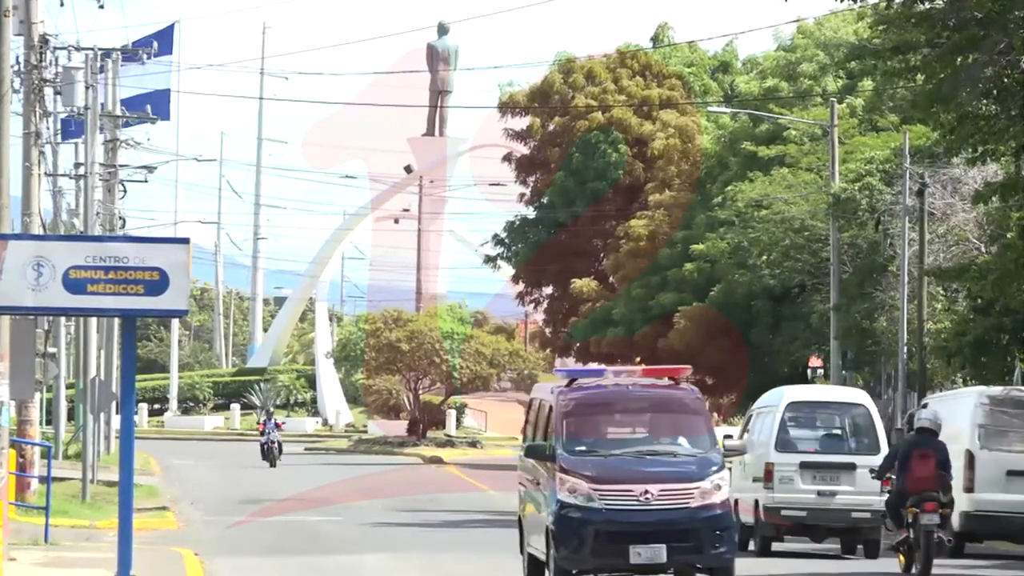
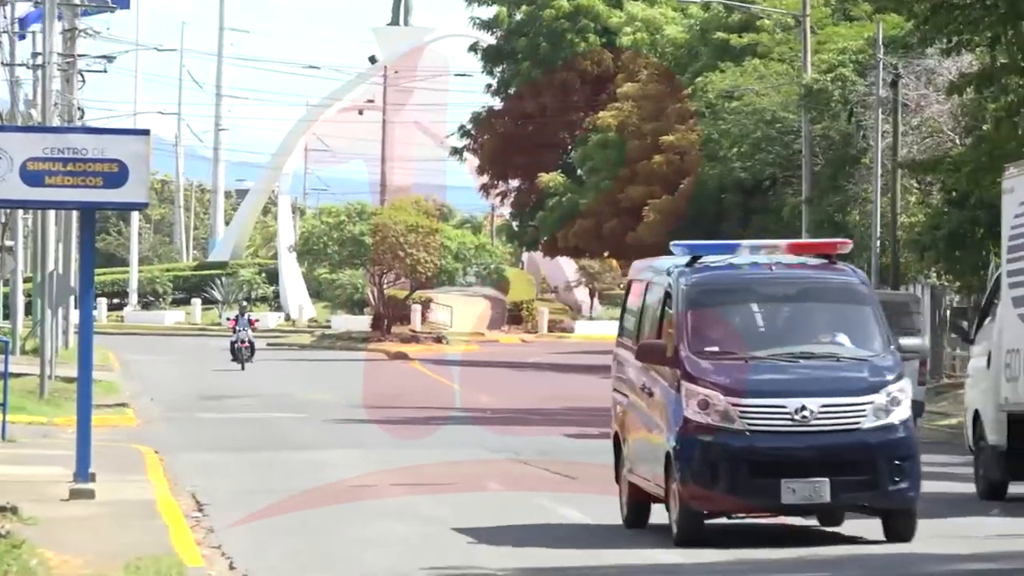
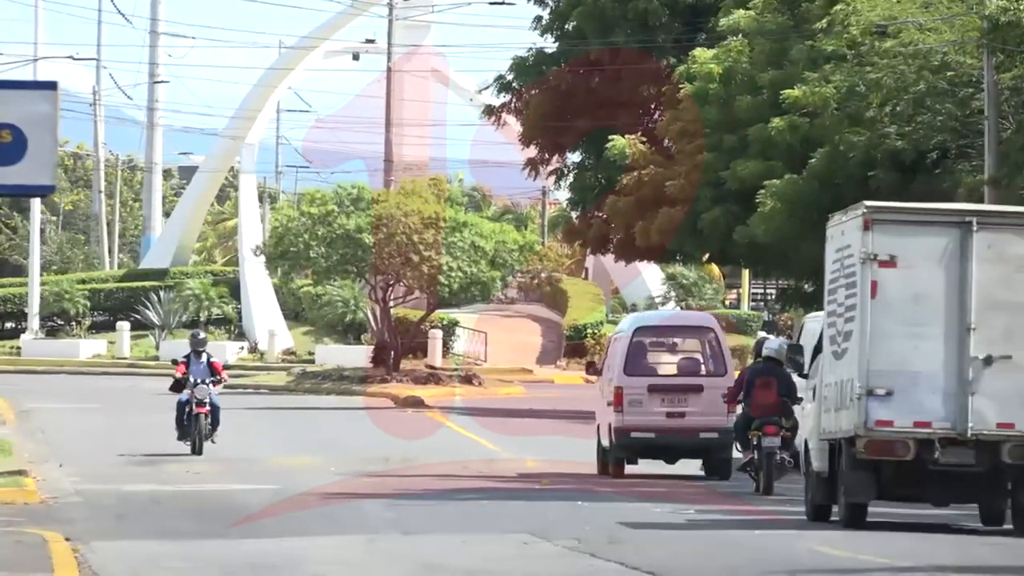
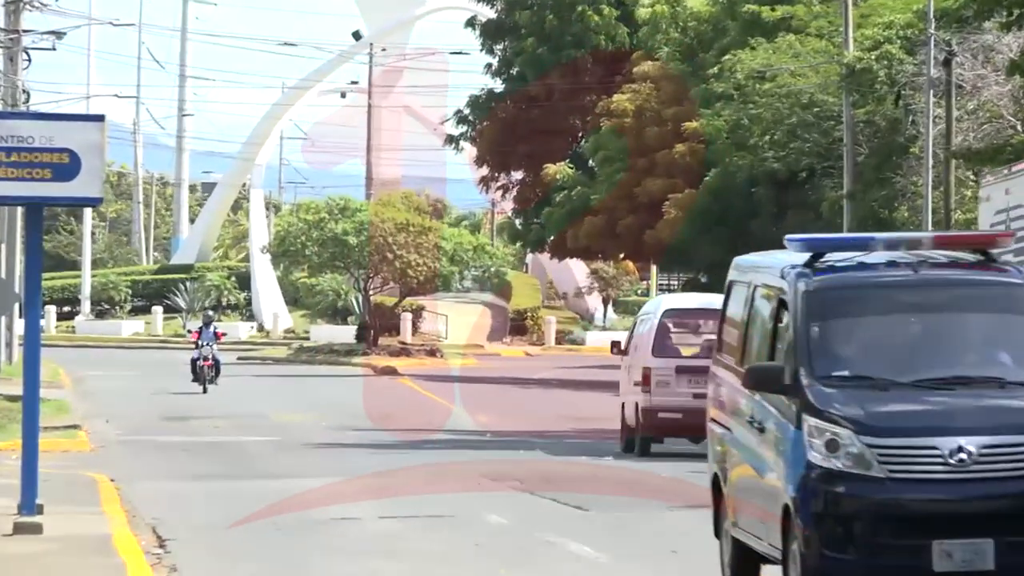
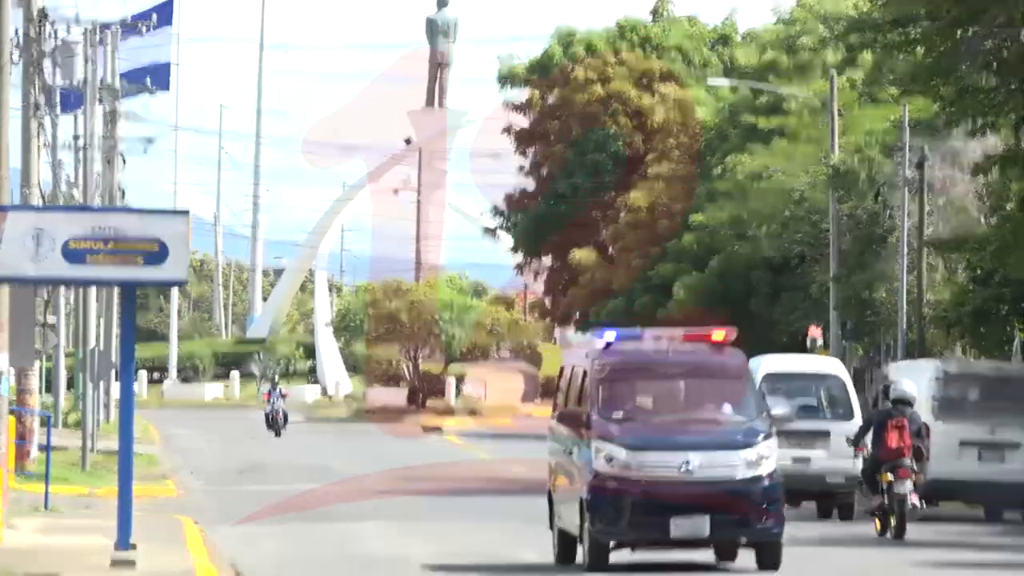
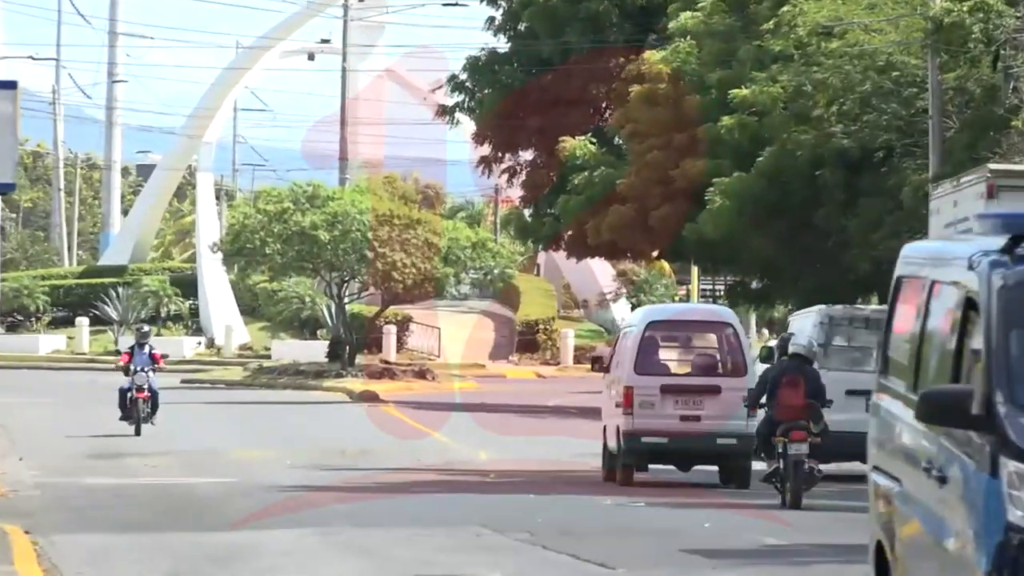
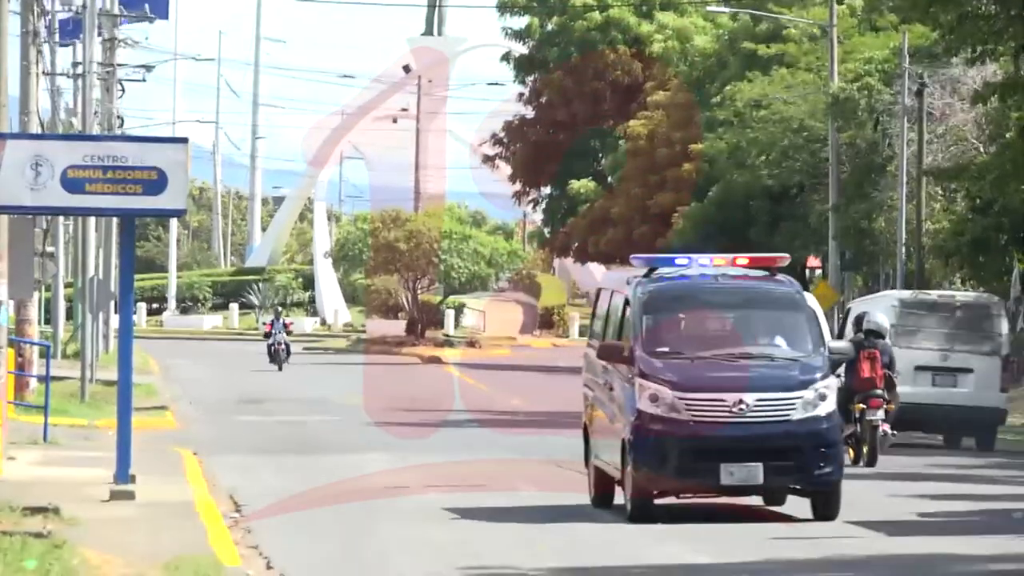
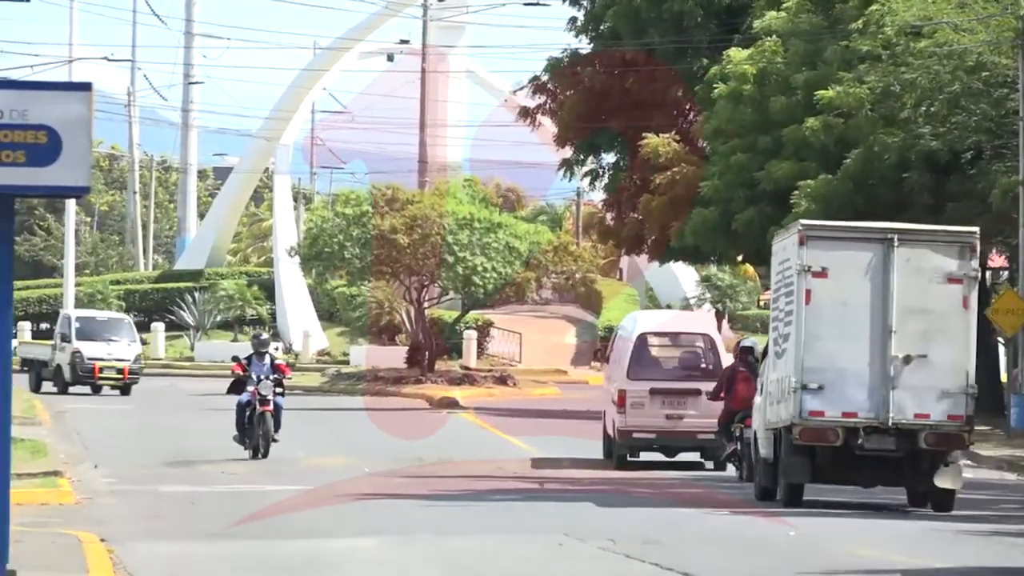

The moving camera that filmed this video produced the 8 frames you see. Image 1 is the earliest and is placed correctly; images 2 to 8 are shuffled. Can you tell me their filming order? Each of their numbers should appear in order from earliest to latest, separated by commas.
5, 7, 2, 4, 6, 3, 8
